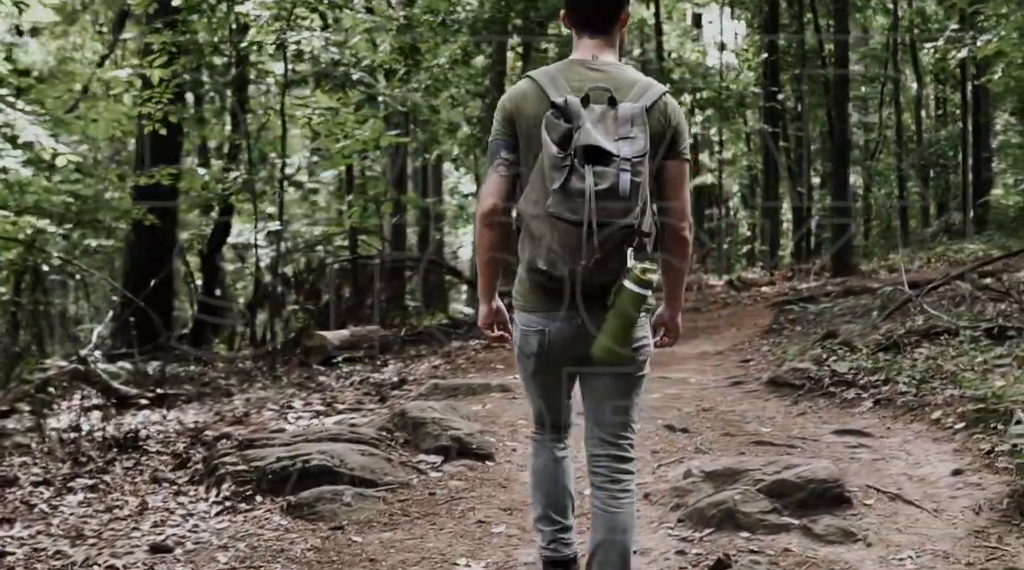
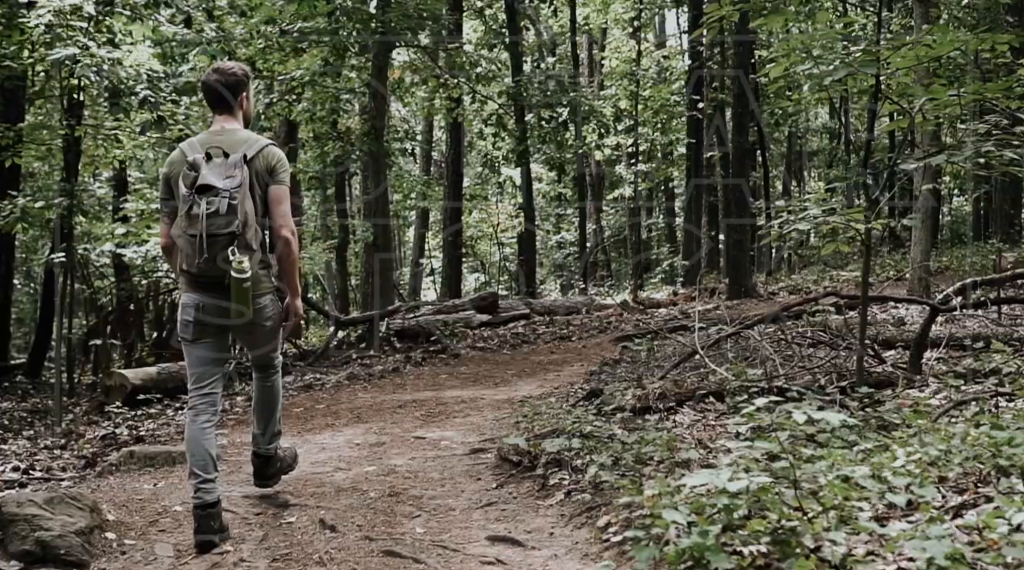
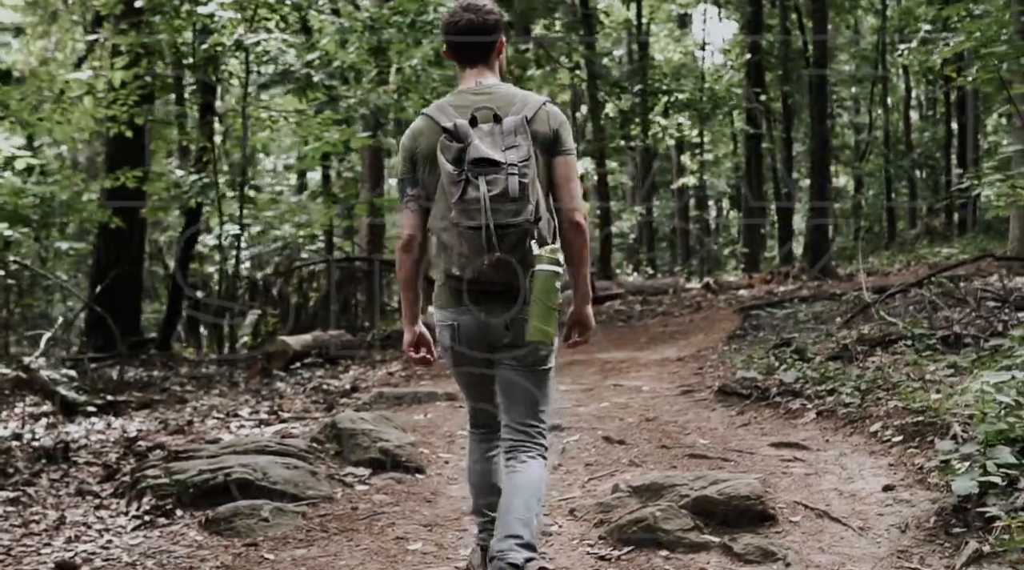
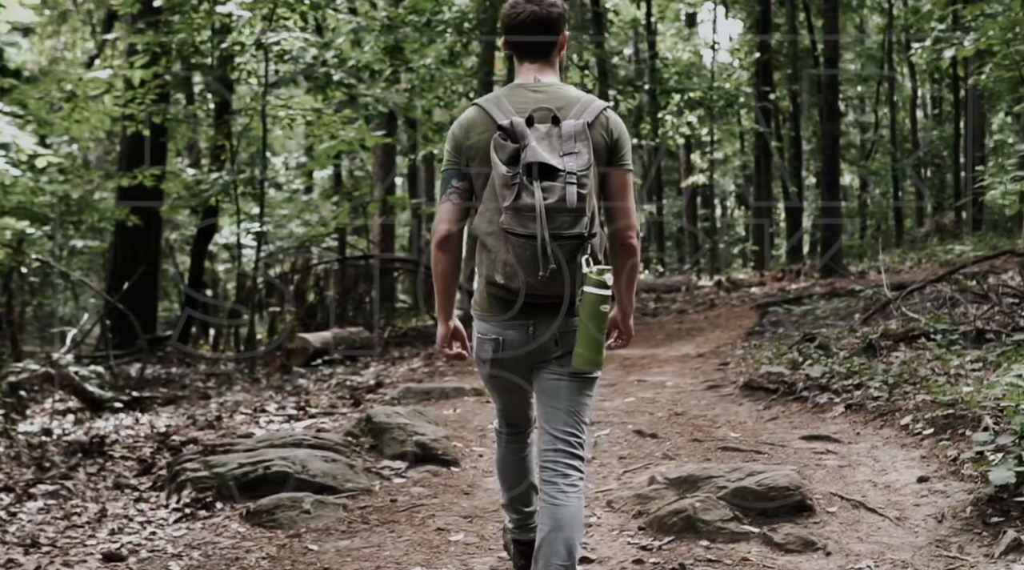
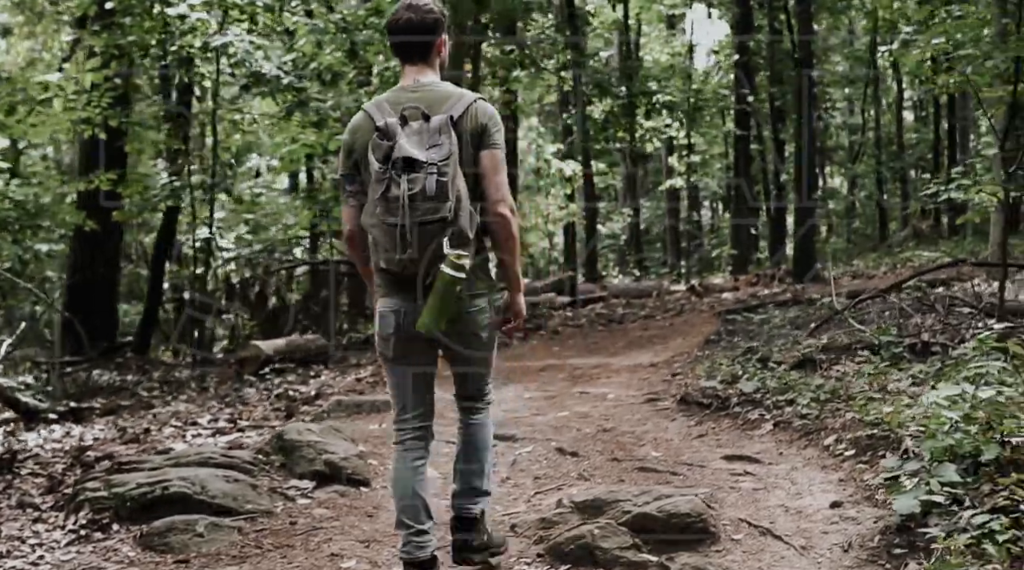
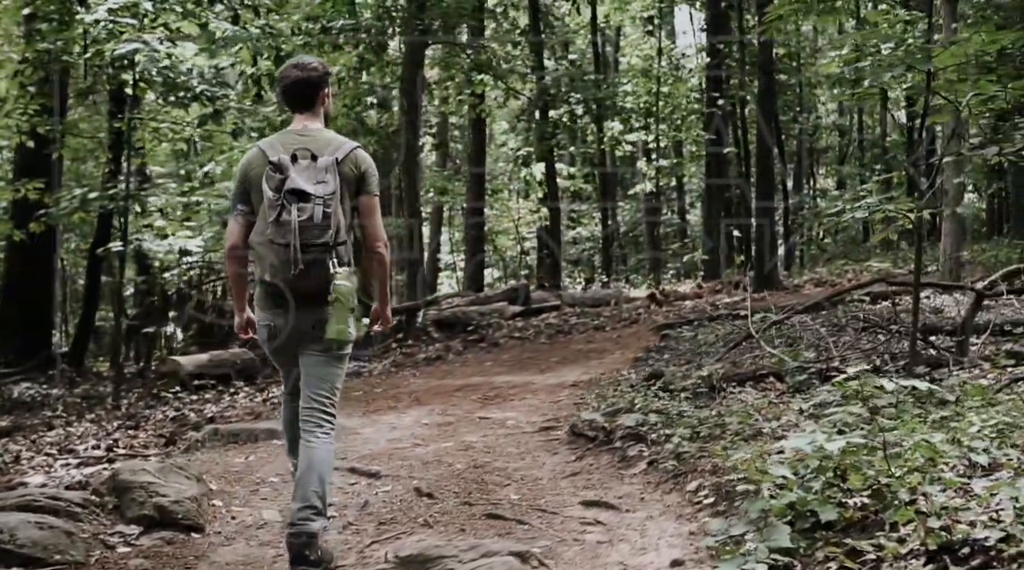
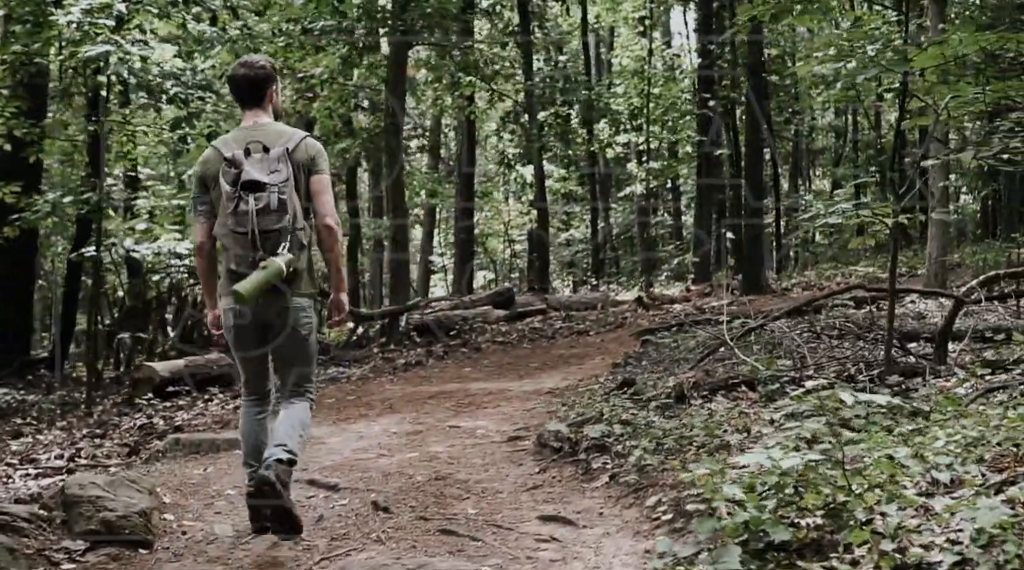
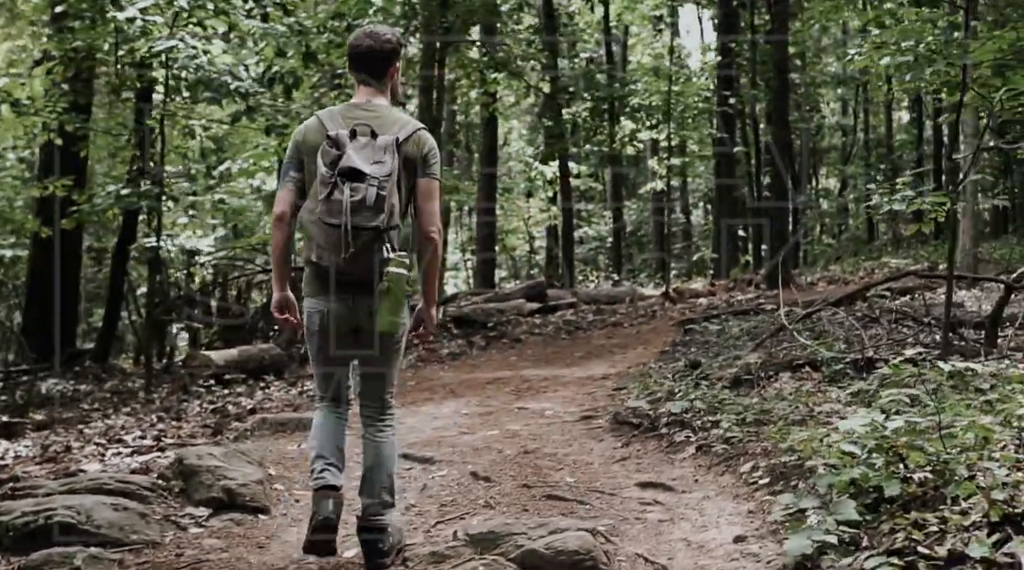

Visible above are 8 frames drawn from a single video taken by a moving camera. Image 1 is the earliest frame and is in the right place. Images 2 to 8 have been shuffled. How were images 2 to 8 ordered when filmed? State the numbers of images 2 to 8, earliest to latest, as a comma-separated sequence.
4, 3, 5, 8, 6, 7, 2
